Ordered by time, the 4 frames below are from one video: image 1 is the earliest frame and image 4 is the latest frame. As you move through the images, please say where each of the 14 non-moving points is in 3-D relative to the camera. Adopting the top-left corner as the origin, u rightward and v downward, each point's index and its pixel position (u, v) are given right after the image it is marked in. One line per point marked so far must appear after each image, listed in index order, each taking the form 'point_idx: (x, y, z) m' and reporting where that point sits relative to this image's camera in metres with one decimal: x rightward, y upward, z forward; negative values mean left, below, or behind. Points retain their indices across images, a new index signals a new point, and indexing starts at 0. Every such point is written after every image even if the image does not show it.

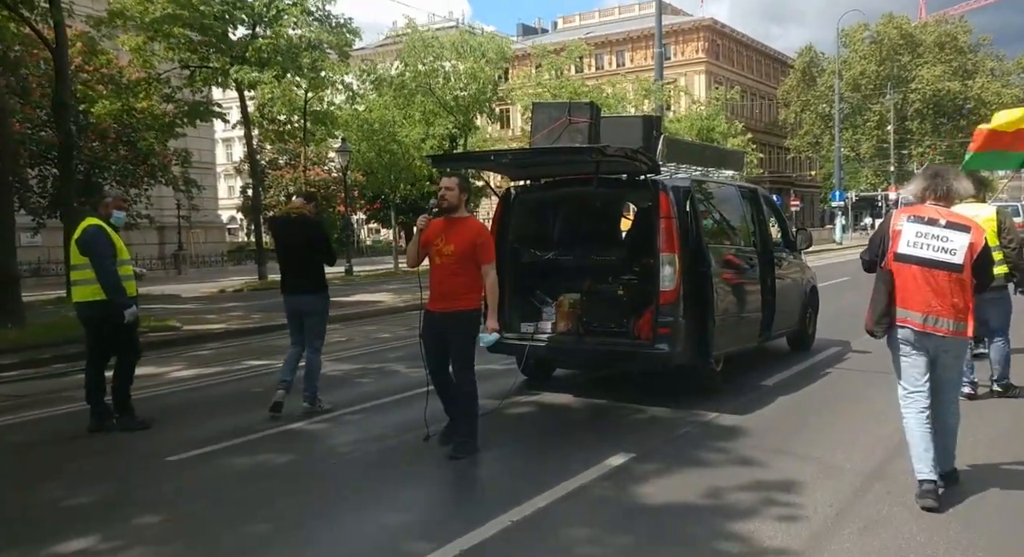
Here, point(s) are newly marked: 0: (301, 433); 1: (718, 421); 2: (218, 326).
0: (-1.5, -1.1, +6.0) m
1: (+1.4, -1.0, +6.3) m
2: (-4.3, -0.7, +12.7) m
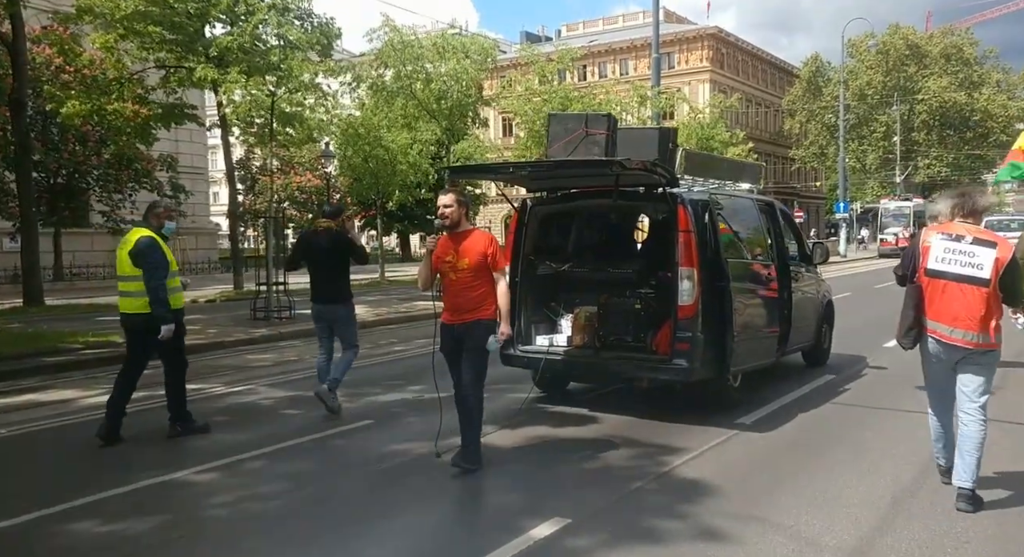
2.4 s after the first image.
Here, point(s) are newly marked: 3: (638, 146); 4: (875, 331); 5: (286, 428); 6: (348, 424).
0: (-1.9, -1.2, +5.0) m
1: (+1.0, -1.2, +5.3) m
2: (-4.7, -0.9, +11.8) m
3: (+1.7, +1.7, +11.3) m
4: (+6.0, -0.8, +14.2) m
5: (-1.7, -1.1, +6.7) m
6: (-1.3, -1.1, +6.7) m
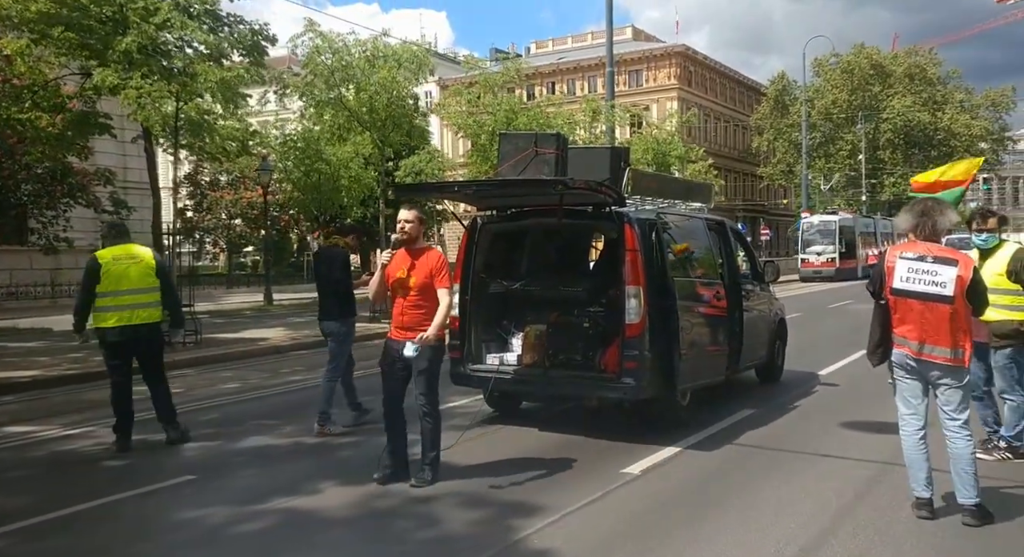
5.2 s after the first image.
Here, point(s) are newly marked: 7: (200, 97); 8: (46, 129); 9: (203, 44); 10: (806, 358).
0: (-2.8, -1.3, +4.0) m
1: (+0.1, -1.3, +4.3) m
2: (-5.8, -1.1, +10.6) m
3: (+0.7, +1.4, +10.4) m
4: (+4.8, -1.1, +13.3) m
5: (-2.7, -1.3, +5.6) m
6: (-2.2, -1.3, +5.6) m
7: (-6.4, +3.7, +17.8) m
8: (-9.7, +3.1, +18.2) m
9: (-6.1, +4.6, +17.2) m
10: (+4.2, -1.2, +12.6) m
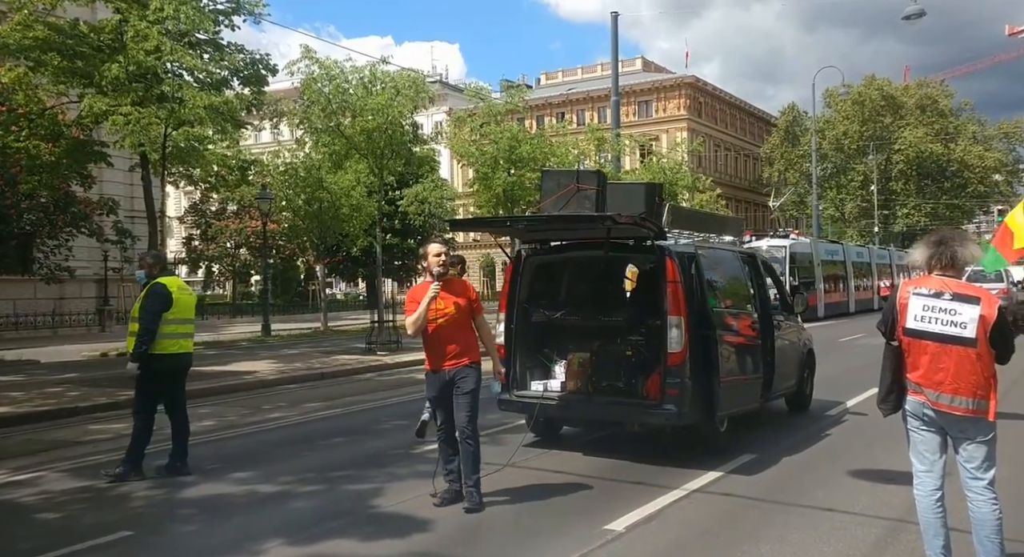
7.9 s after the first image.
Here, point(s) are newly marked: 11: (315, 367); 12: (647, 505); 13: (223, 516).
0: (-3.0, -1.5, +3.5) m
1: (-0.1, -1.5, +3.8) m
2: (-5.9, -1.5, +10.2) m
3: (+0.6, +1.0, +9.9) m
4: (+4.7, -1.6, +12.7) m
5: (-2.8, -1.5, +5.1) m
6: (-2.4, -1.5, +5.1) m
7: (-6.4, +3.1, +17.5) m
8: (-9.7, +2.5, +17.9) m
9: (-6.1, +4.0, +17.0) m
10: (+4.1, -1.6, +12.1) m
11: (-3.4, -1.5, +15.2) m
12: (+0.8, -1.6, +5.8) m
13: (-1.8, -1.5, +5.5) m
